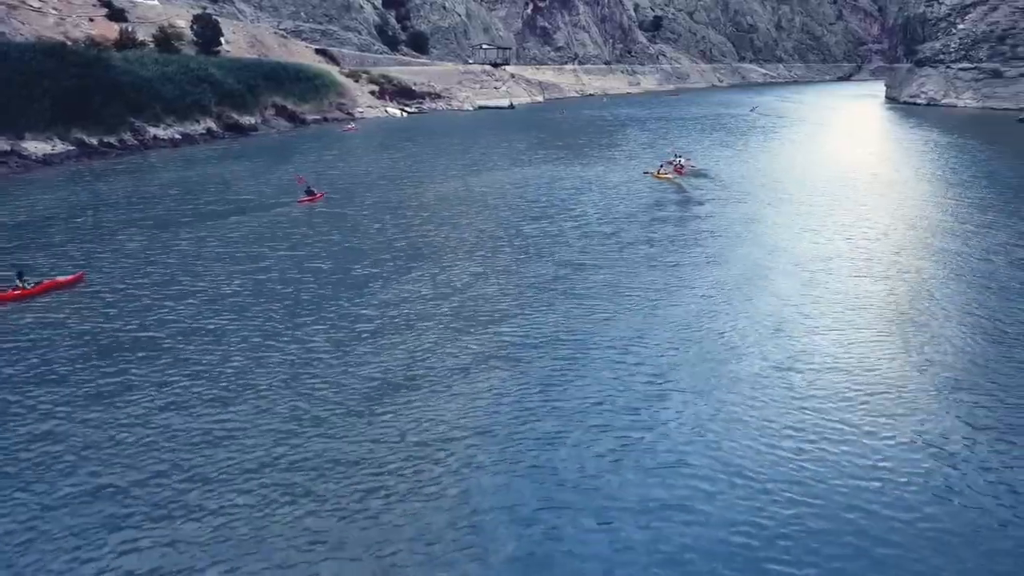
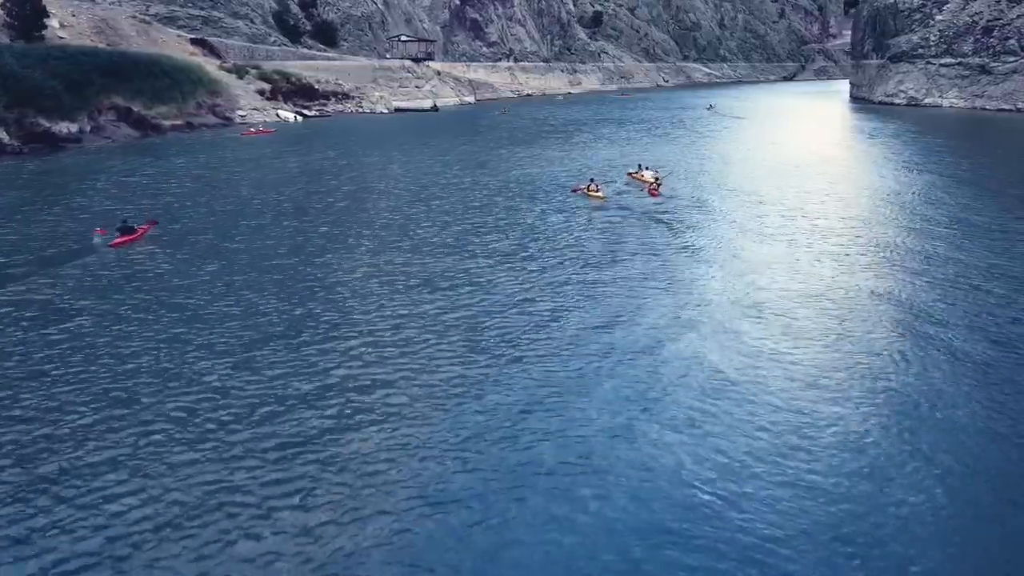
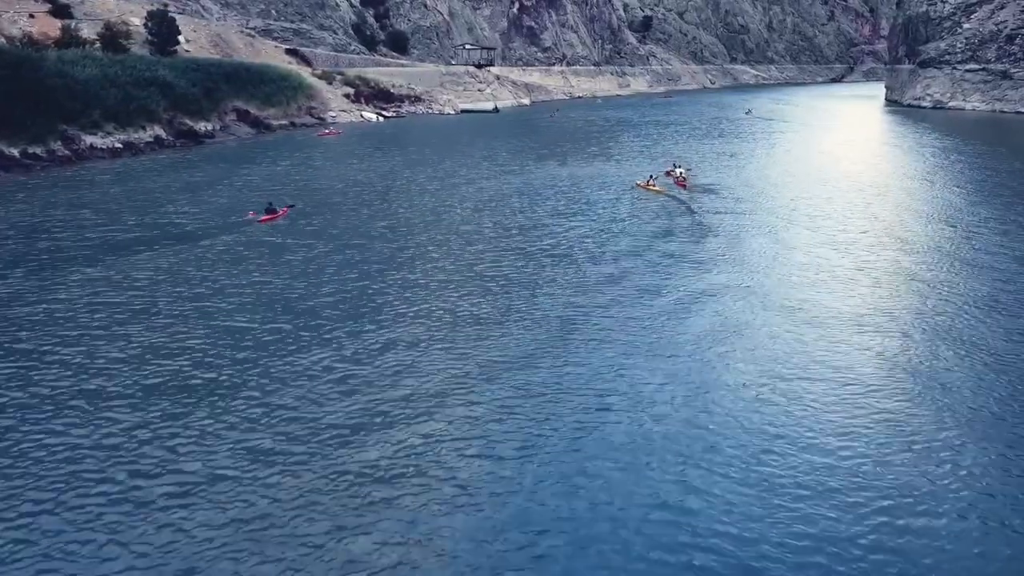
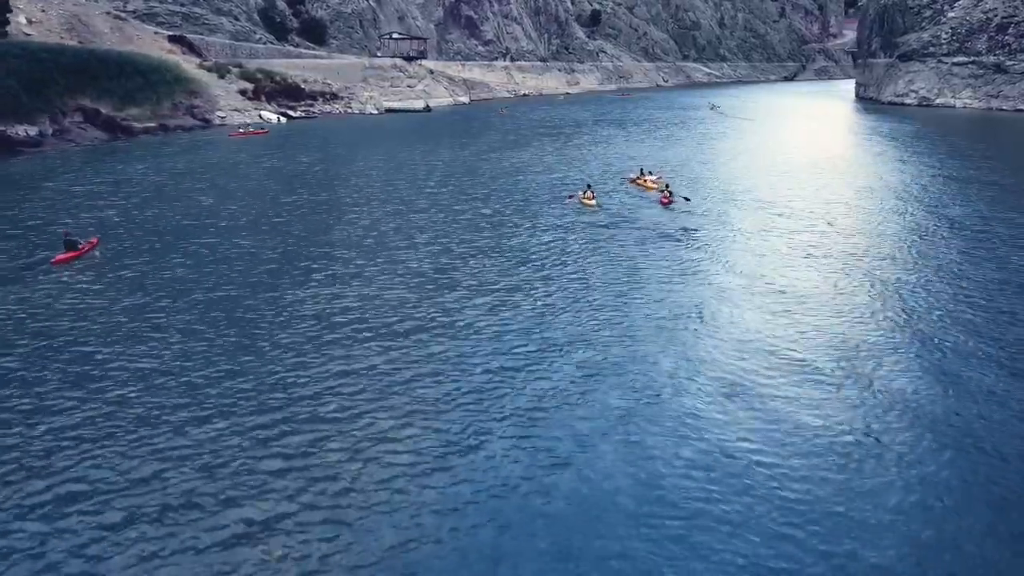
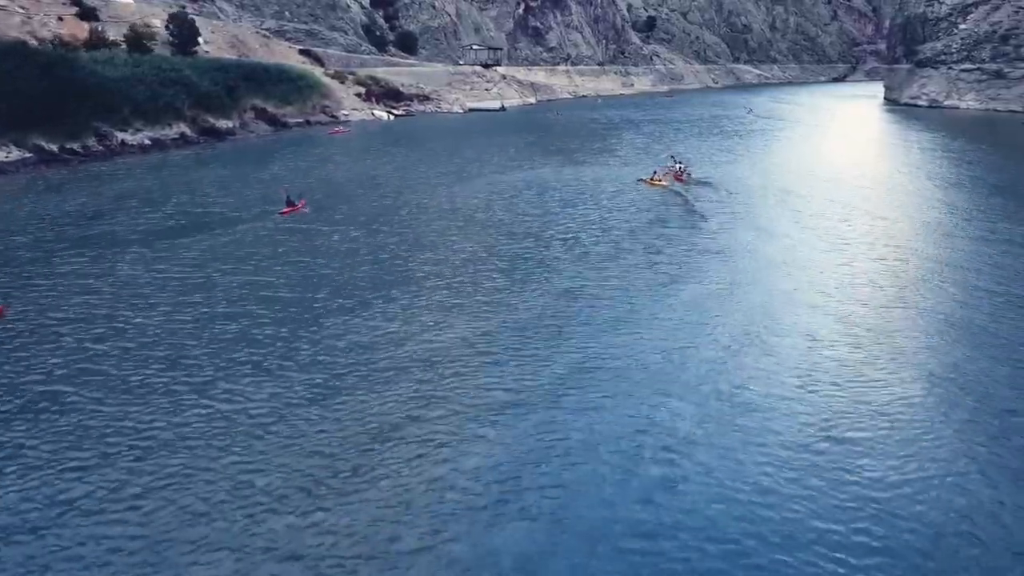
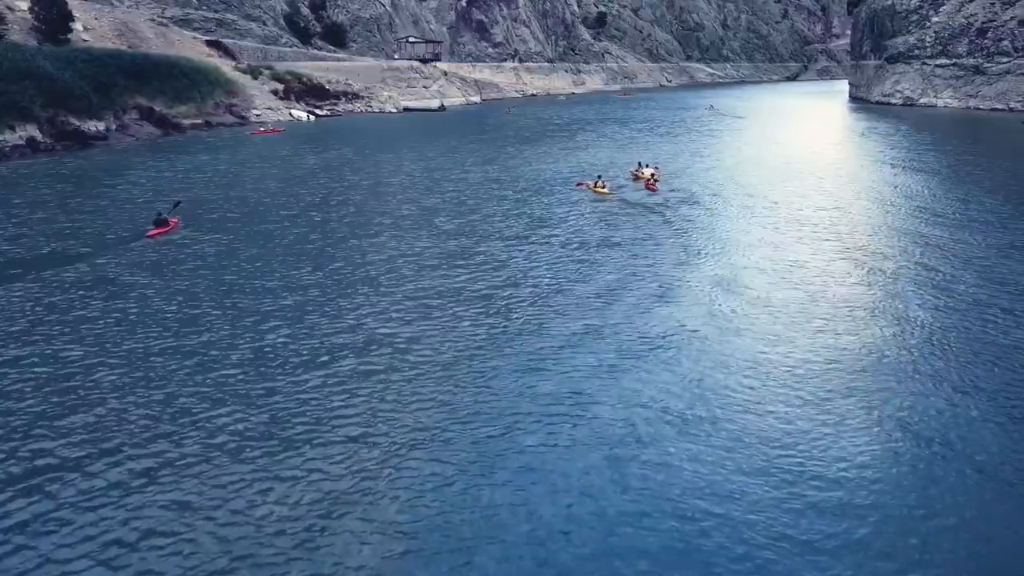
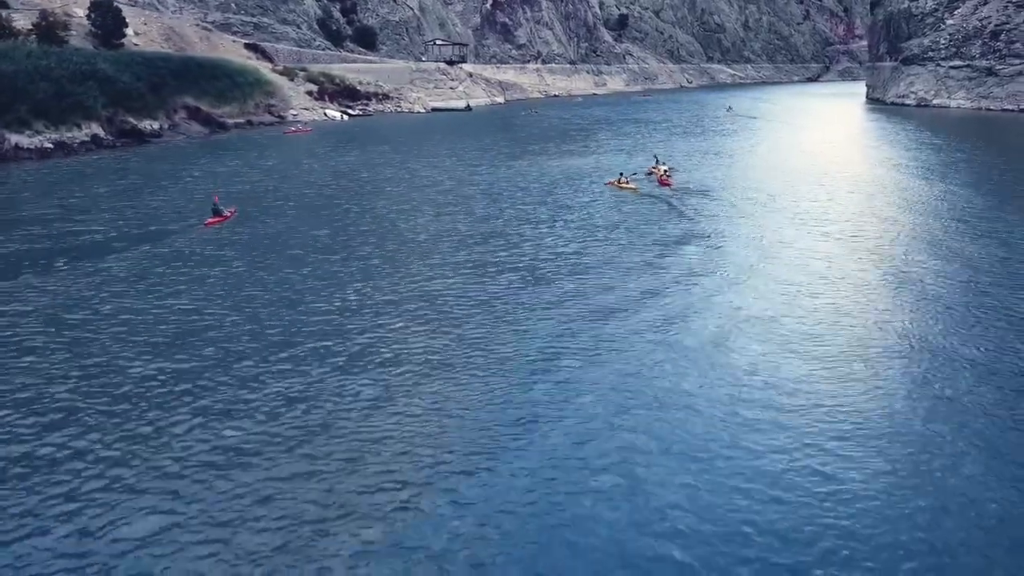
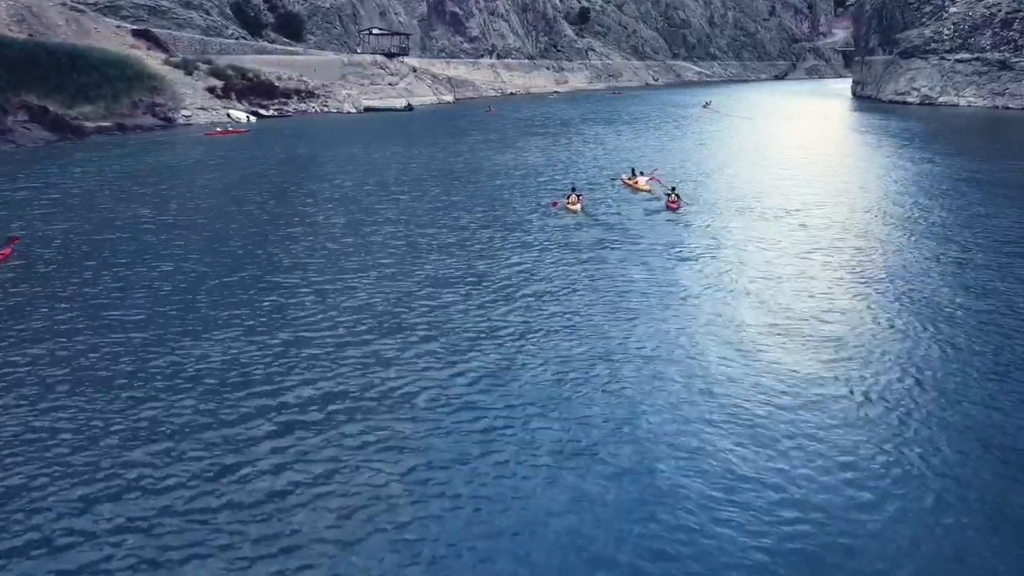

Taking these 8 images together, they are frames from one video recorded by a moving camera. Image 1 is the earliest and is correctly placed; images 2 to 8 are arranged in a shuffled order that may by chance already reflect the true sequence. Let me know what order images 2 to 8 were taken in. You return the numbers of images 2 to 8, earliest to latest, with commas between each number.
5, 3, 7, 6, 2, 4, 8
